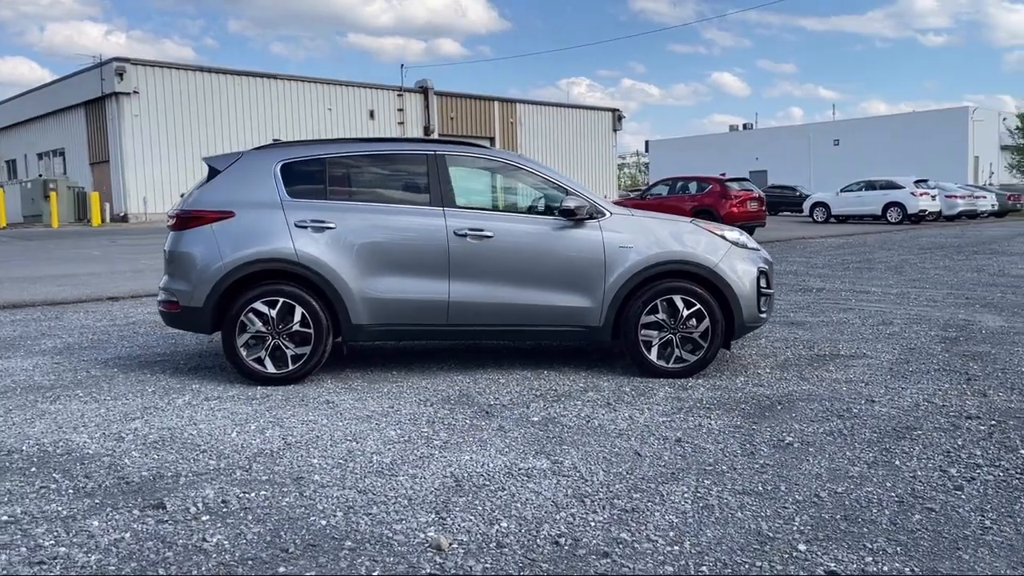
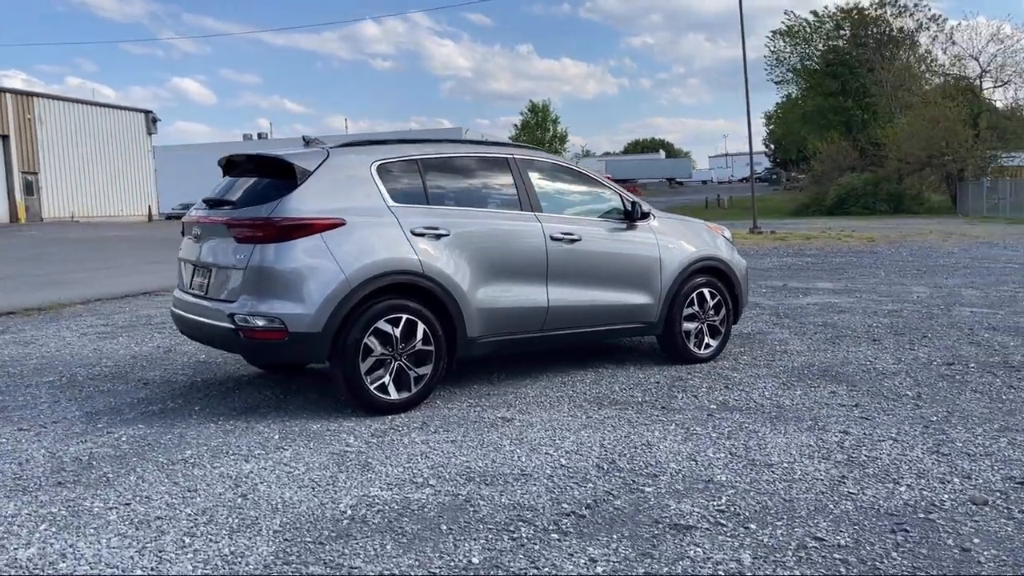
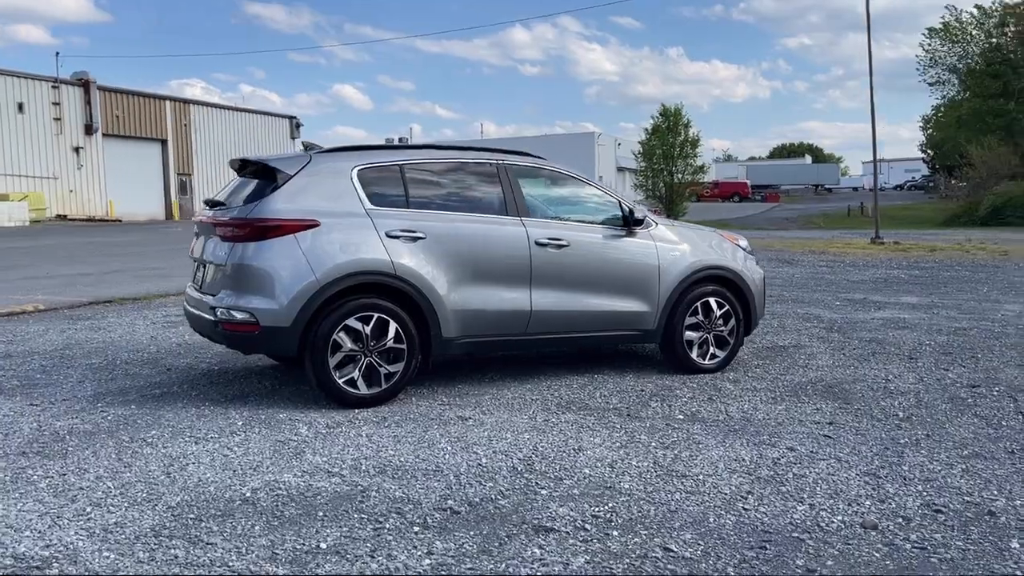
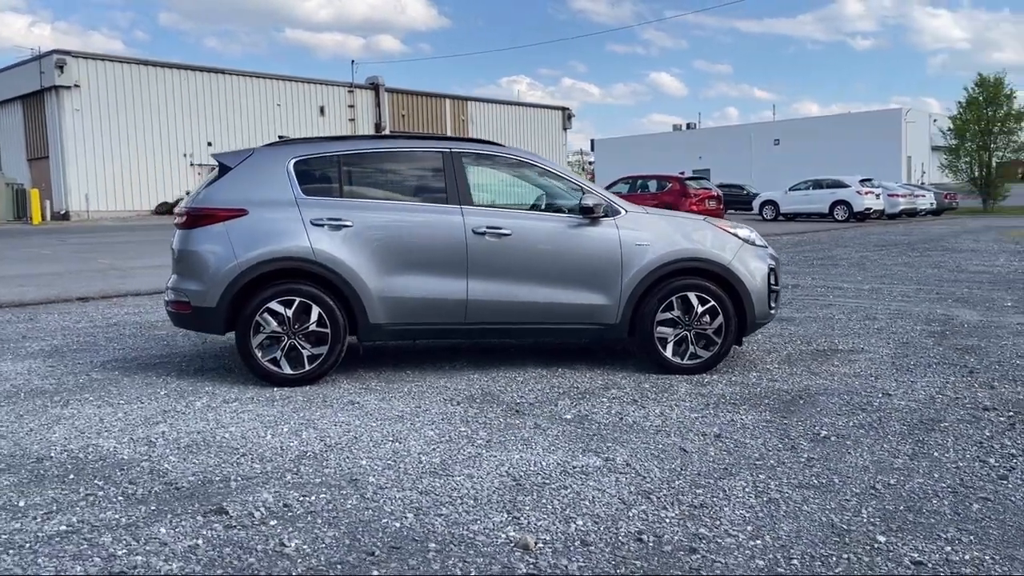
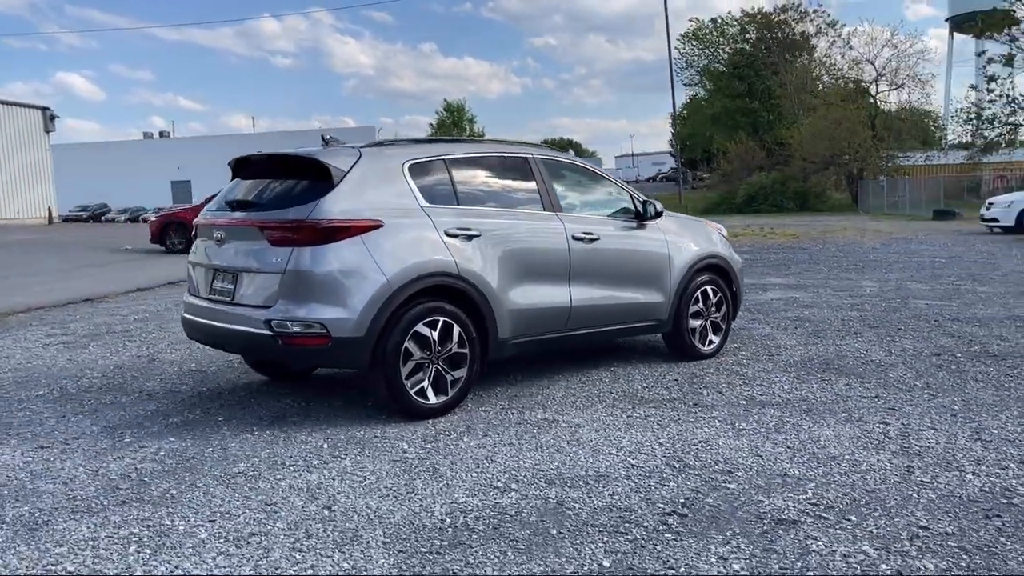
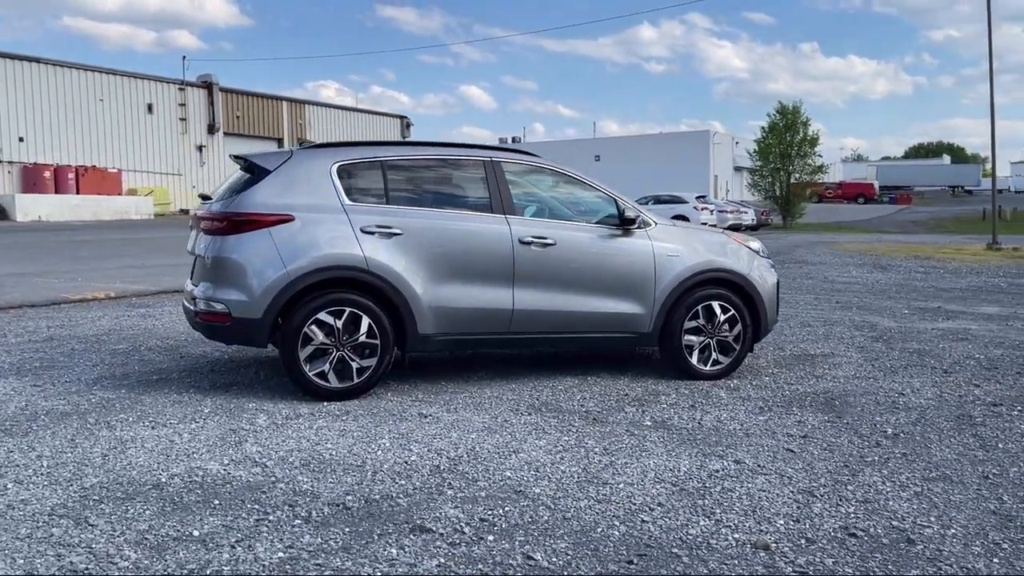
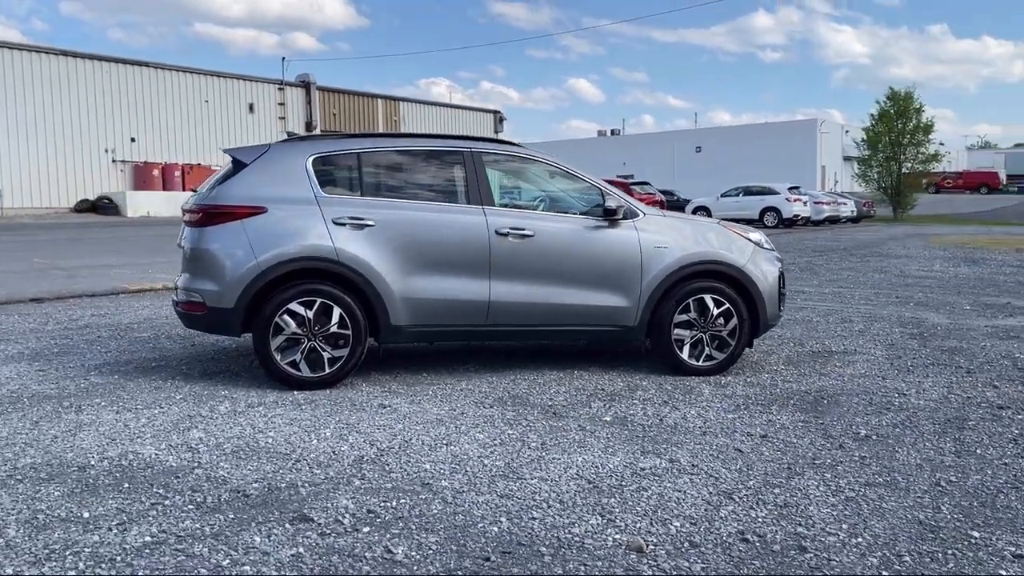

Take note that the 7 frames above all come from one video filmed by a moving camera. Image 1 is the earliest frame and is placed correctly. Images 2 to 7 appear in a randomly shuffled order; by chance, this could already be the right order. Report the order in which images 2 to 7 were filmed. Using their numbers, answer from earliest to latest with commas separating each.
4, 7, 6, 3, 2, 5
